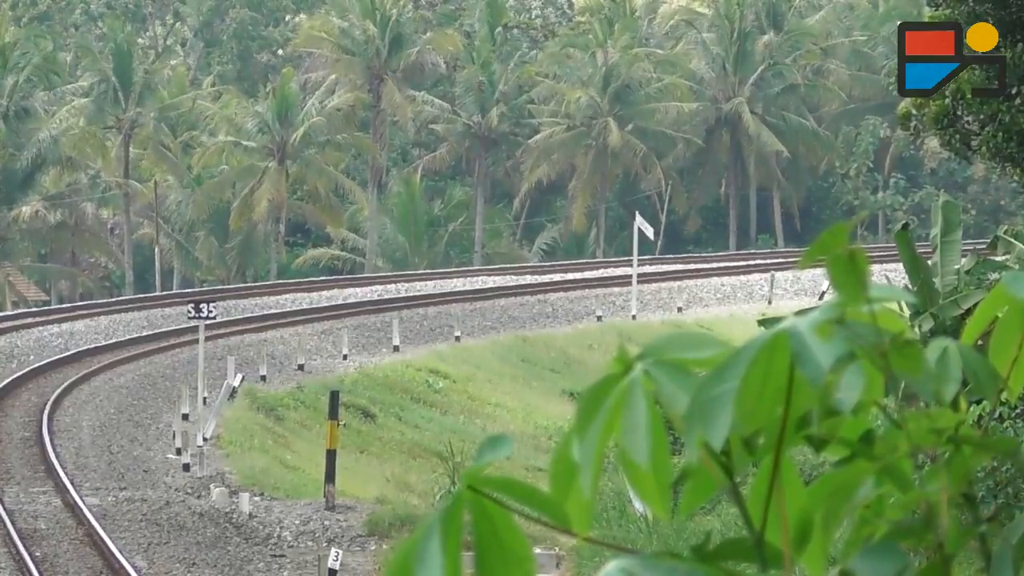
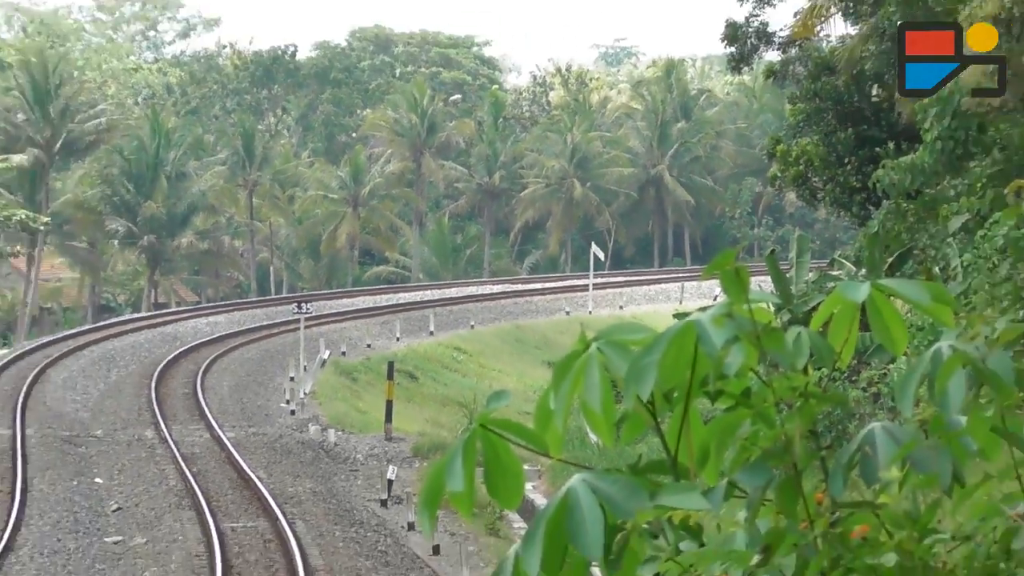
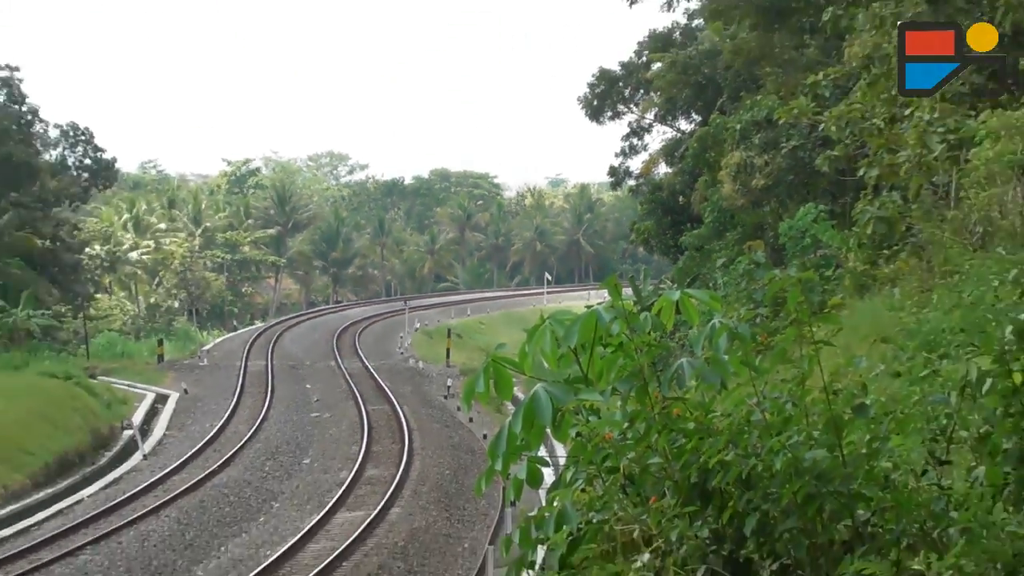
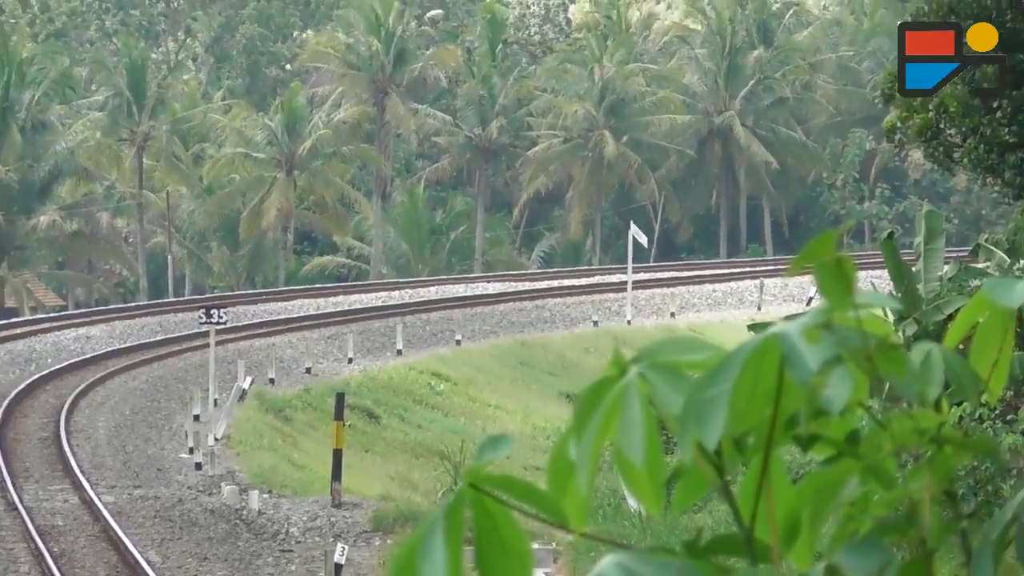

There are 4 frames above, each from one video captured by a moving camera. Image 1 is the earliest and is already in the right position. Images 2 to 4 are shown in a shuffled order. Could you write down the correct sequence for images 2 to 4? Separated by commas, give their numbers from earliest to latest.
4, 2, 3
